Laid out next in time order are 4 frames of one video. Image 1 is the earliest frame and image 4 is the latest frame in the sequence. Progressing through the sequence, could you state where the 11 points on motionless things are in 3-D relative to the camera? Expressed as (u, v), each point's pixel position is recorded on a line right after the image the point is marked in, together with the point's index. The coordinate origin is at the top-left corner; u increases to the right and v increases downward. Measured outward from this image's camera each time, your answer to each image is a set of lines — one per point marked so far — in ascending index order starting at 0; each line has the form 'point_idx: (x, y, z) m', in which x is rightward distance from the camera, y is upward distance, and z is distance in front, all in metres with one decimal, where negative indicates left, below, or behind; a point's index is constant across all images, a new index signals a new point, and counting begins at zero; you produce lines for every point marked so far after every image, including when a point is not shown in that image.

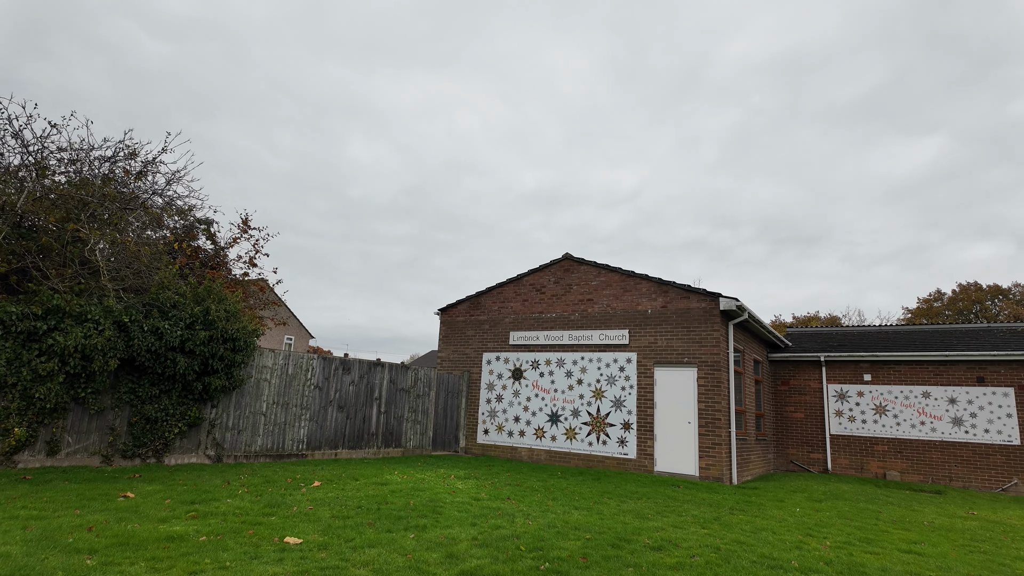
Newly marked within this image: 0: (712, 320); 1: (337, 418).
0: (+4.2, -0.7, +12.5) m
1: (-3.7, -2.7, +12.3) m
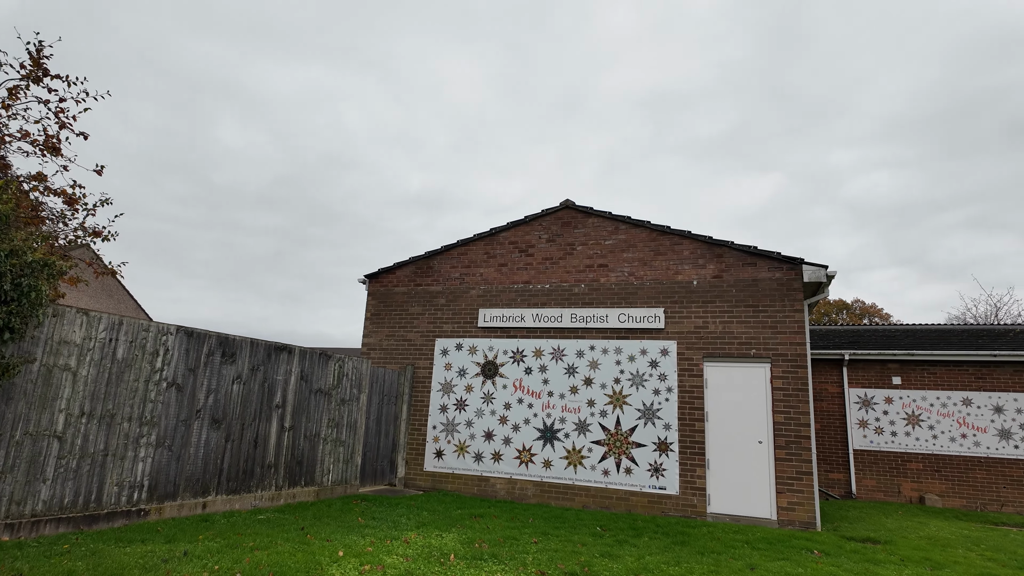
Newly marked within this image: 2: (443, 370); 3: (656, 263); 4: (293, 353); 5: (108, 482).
0: (+4.2, -0.1, +8.8) m
1: (-3.6, -1.8, +6.9) m
2: (-1.2, -1.5, +10.5) m
3: (+2.4, +0.4, +9.6) m
4: (-3.1, -0.9, +8.3) m
5: (-4.0, -1.9, +5.8) m
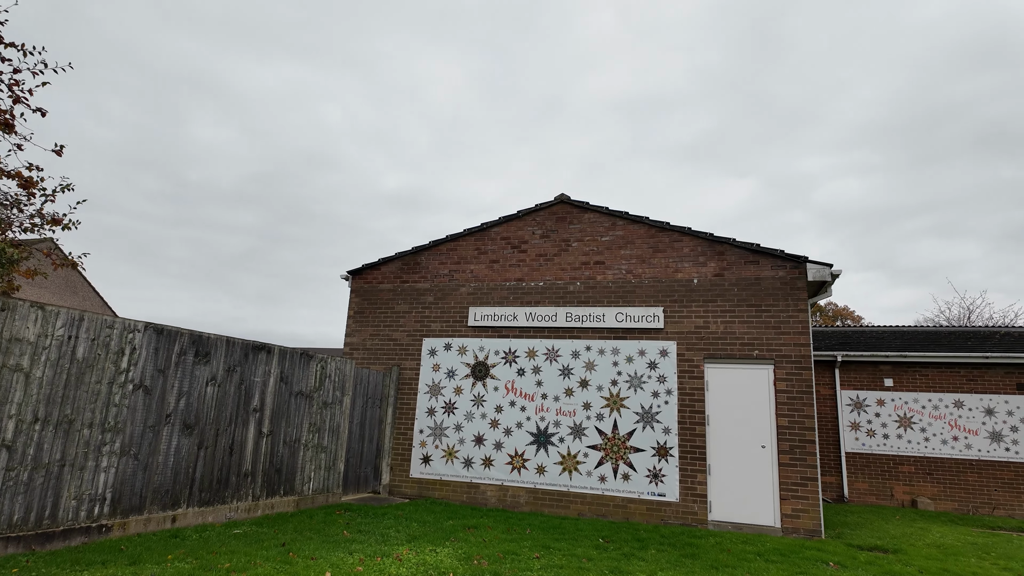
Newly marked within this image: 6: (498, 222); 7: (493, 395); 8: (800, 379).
0: (+4.1, -0.1, +8.5) m
1: (-3.6, -1.8, +6.3) m
2: (-1.4, -1.4, +10.0) m
3: (+2.3, +0.4, +9.3) m
4: (-3.1, -0.8, +7.7) m
5: (-4.0, -1.8, +5.2) m
6: (-0.2, +1.2, +10.3) m
7: (-0.3, -1.7, +9.6) m
8: (+4.0, -1.3, +8.3) m
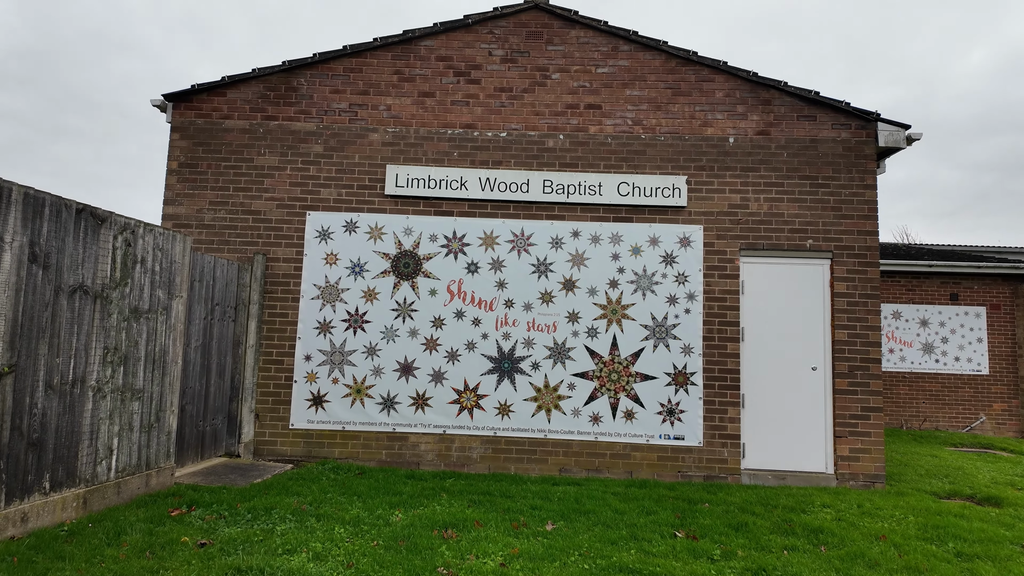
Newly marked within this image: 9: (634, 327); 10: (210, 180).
0: (+3.7, +1.3, +6.3) m
1: (-3.2, -0.6, +2.3) m
2: (-2.0, +0.3, +6.3) m
3: (+1.8, +2.0, +6.4) m
4: (-3.0, +0.5, +3.6) m
5: (-3.3, -0.8, +1.1) m
6: (-0.9, +2.8, +6.6) m
7: (-0.9, -0.1, +6.2) m
8: (+3.7, +0.1, +6.1) m
9: (+1.3, -0.4, +6.2) m
10: (-3.3, +1.2, +6.5) m
